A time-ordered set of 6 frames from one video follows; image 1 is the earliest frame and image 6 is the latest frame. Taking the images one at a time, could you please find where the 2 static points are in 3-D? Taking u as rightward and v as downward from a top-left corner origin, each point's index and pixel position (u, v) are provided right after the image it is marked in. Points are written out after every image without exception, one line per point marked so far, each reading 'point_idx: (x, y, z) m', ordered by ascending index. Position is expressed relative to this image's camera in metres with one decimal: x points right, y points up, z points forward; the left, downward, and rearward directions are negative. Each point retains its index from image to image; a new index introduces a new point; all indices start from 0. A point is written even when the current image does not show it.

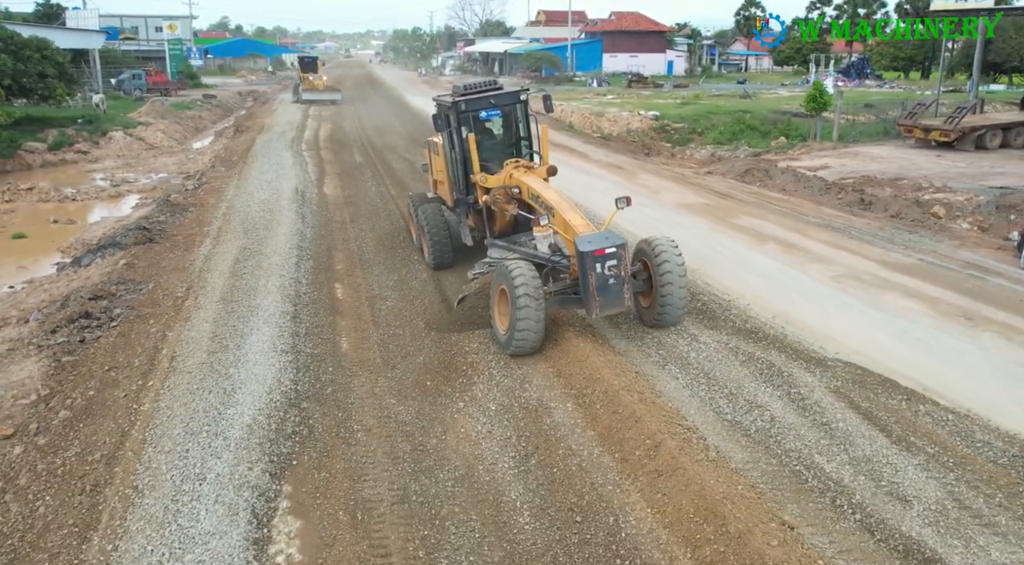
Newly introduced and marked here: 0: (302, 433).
0: (-1.7, -1.2, +6.0) m
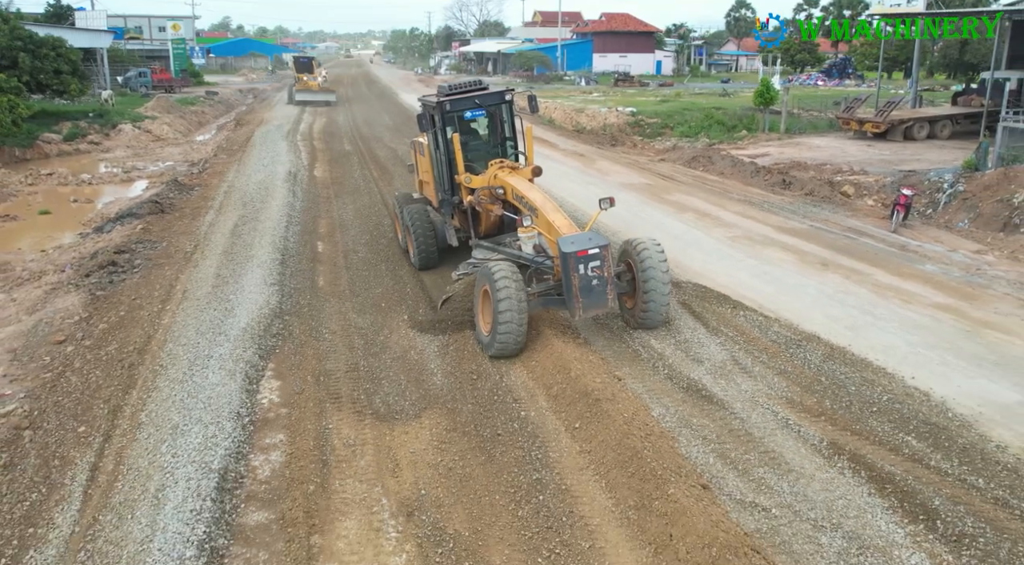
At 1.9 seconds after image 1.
0: (-2.5, -0.6, +7.9) m
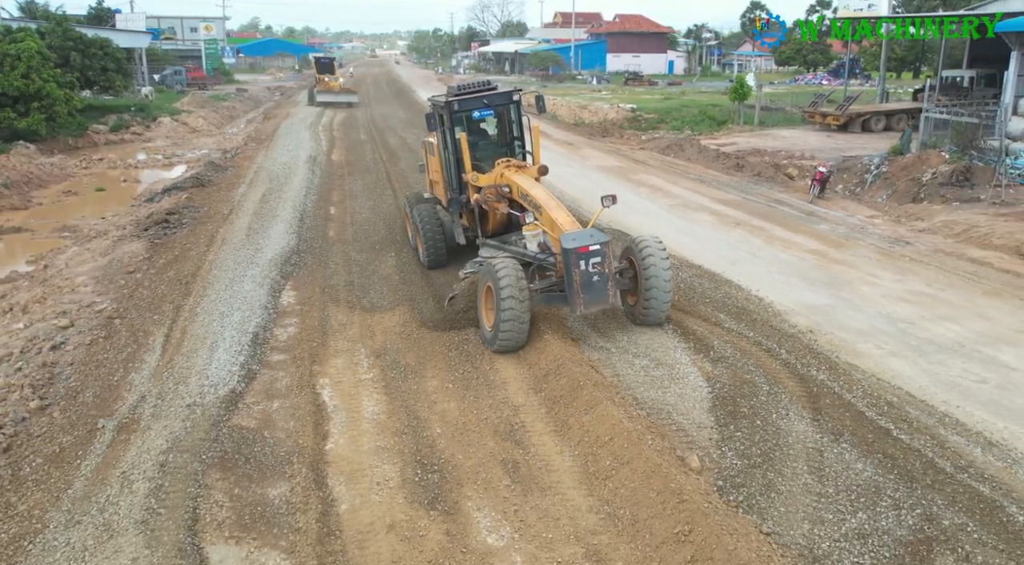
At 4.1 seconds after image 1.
0: (-3.1, +0.3, +10.5) m
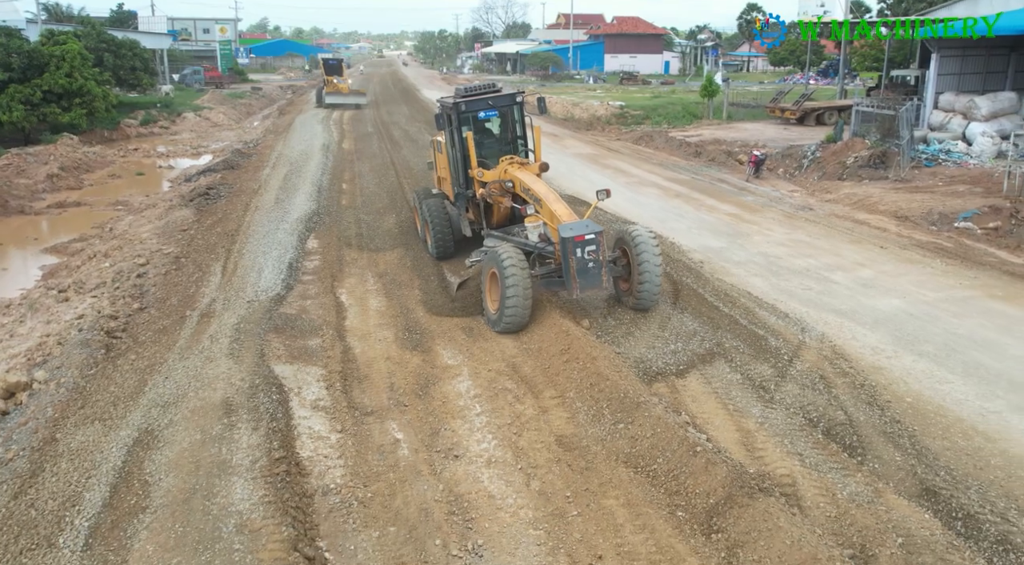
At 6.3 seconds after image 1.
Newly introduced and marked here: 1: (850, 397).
0: (-3.5, +1.1, +13.2) m
1: (+2.8, -1.0, +6.0) m
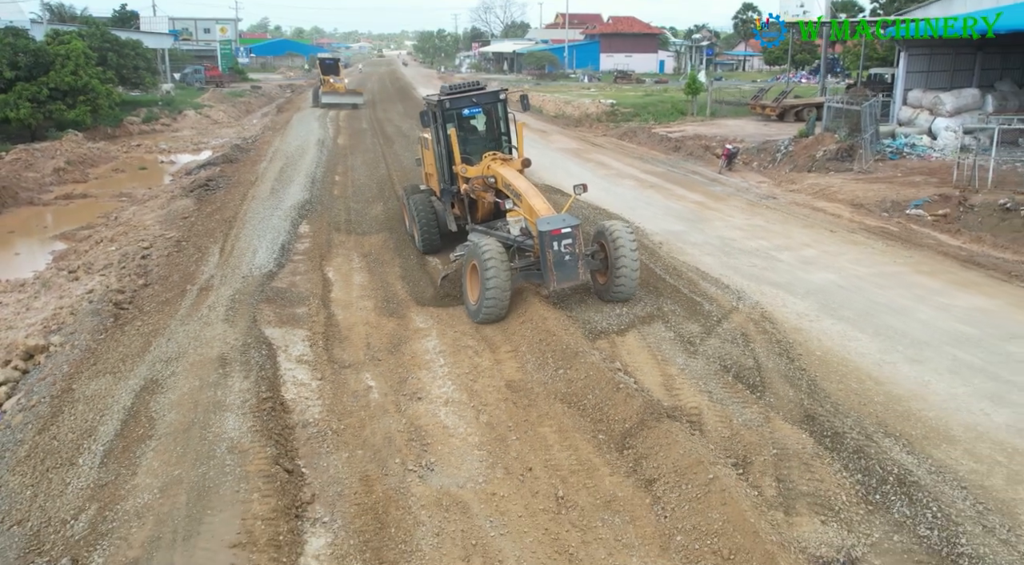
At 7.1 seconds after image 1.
0: (-3.9, +1.4, +14.1) m
1: (+2.4, -0.6, +6.9) m
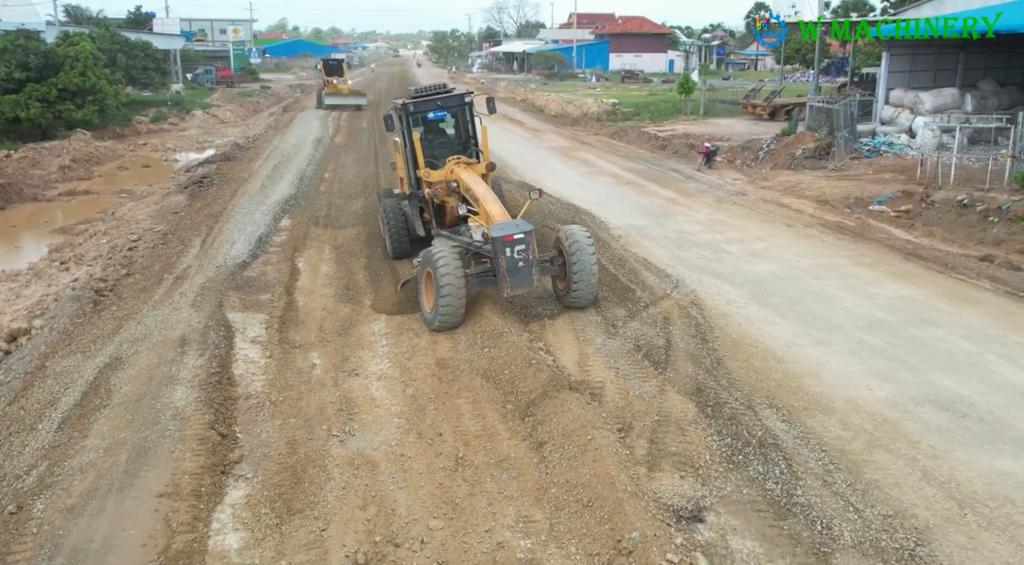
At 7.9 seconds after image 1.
0: (-4.4, +1.6, +14.7) m
1: (+1.7, -0.5, +7.4) m
